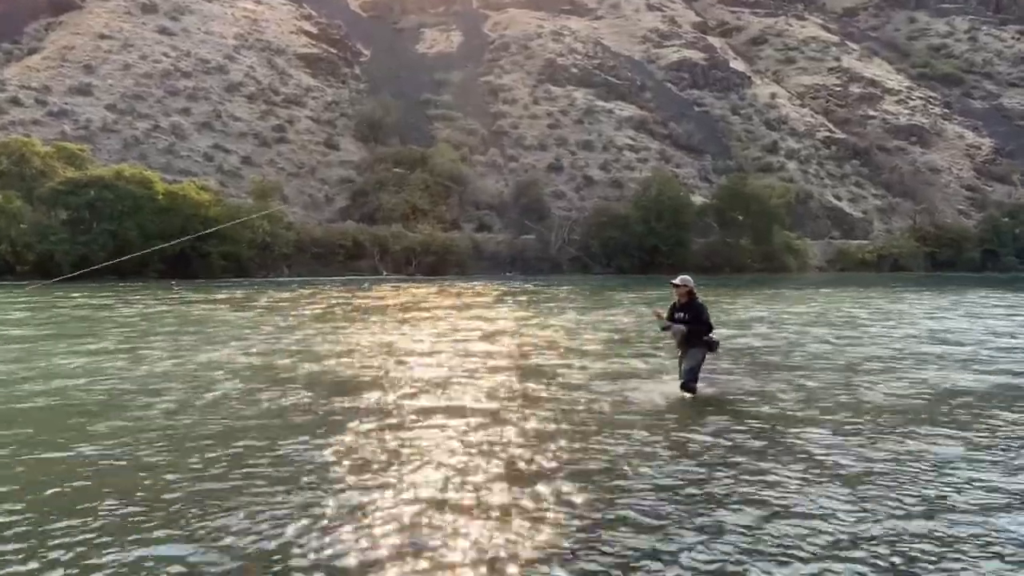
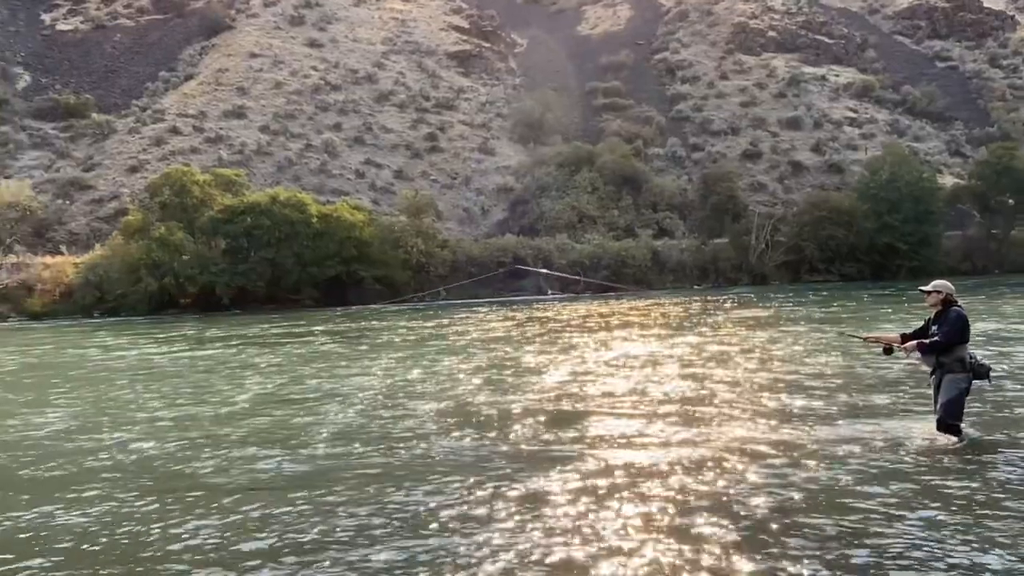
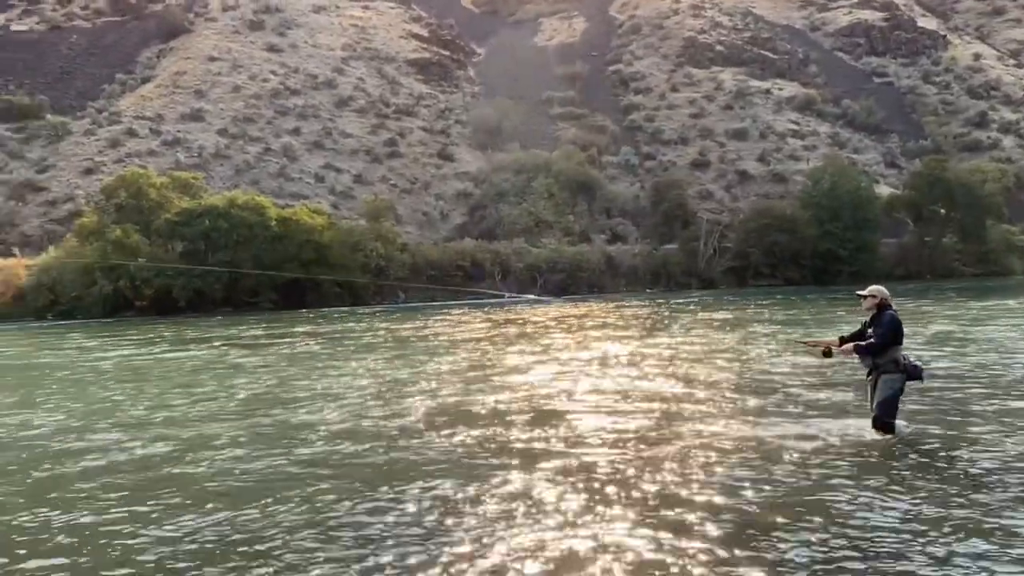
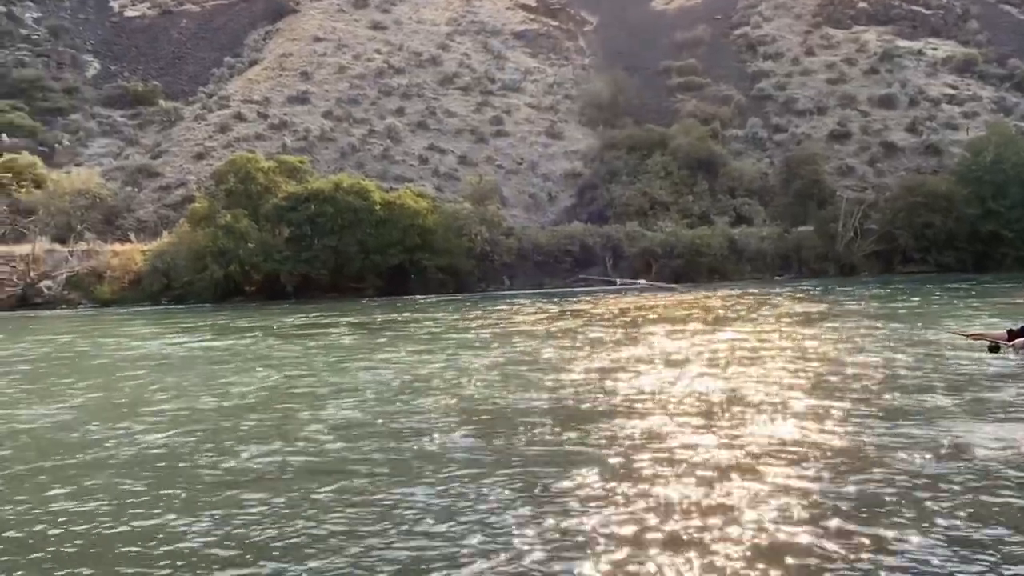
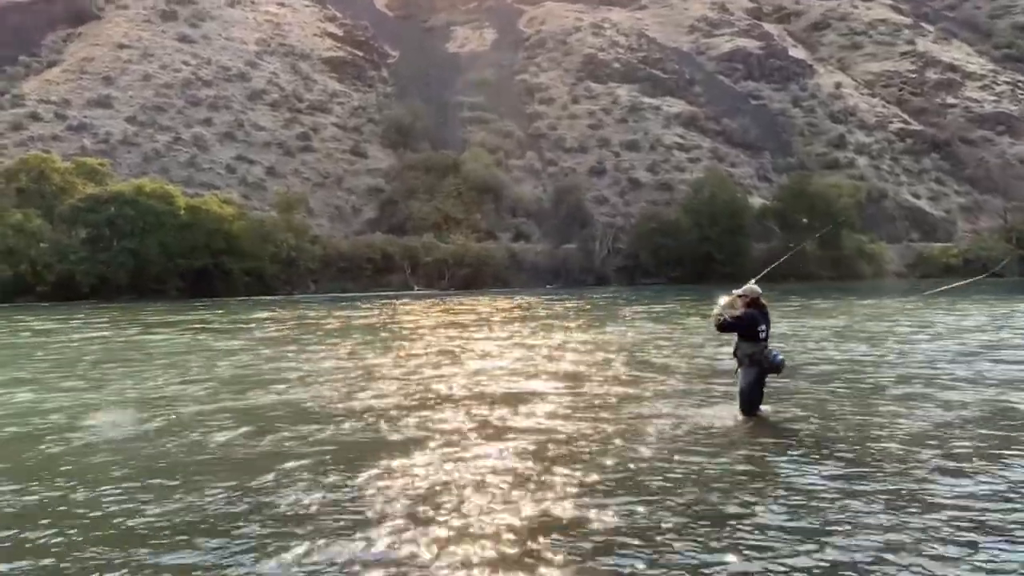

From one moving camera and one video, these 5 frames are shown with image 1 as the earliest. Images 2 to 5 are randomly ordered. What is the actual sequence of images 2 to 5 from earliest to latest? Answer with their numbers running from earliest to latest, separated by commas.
5, 3, 2, 4
